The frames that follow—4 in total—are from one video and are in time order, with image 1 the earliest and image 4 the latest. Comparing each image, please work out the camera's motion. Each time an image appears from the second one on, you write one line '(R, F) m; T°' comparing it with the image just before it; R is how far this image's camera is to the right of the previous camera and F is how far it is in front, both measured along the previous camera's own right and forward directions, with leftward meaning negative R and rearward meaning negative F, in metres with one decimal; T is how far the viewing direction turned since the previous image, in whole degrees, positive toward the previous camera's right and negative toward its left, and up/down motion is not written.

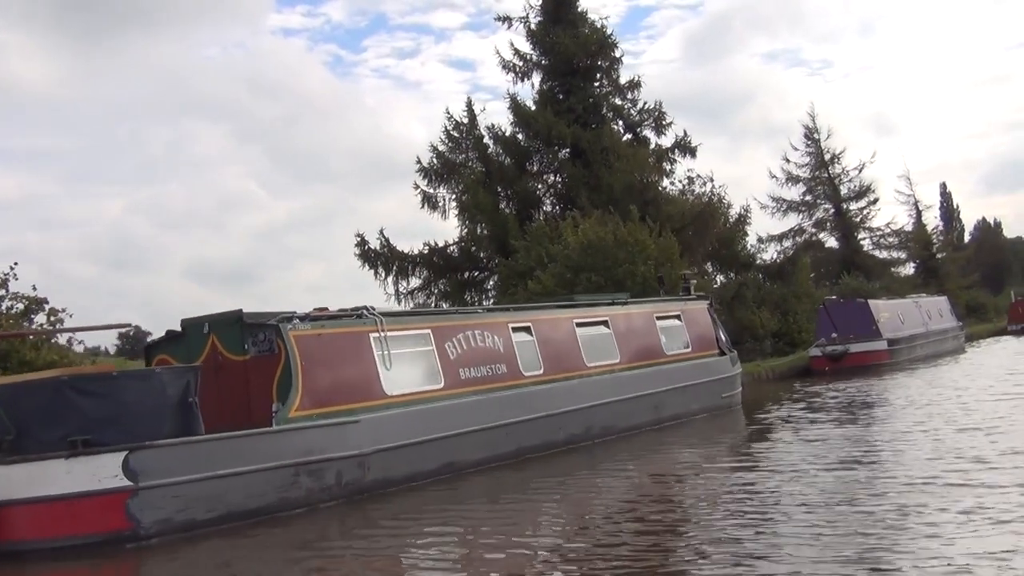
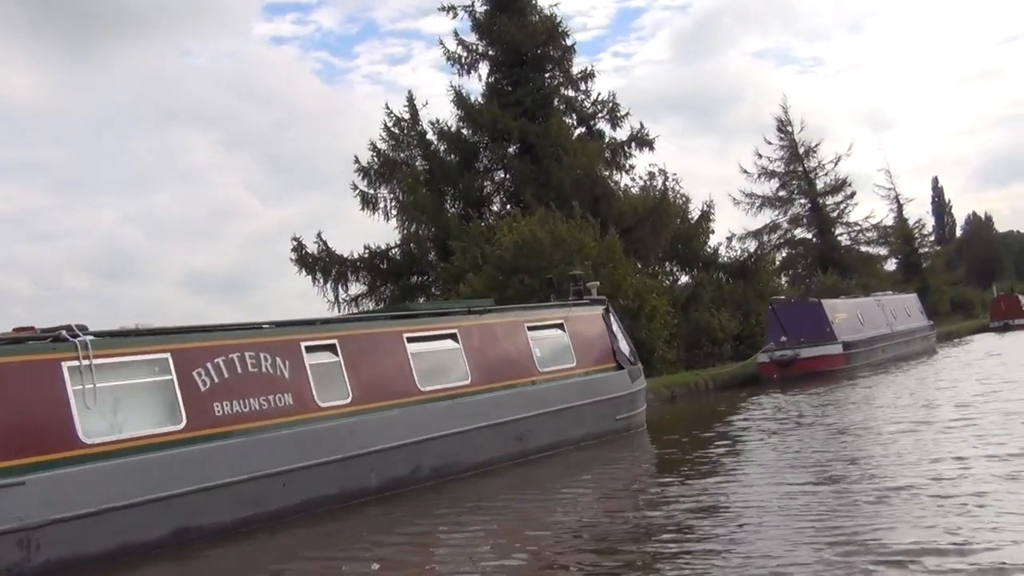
(+1.9, +2.8) m; 0°
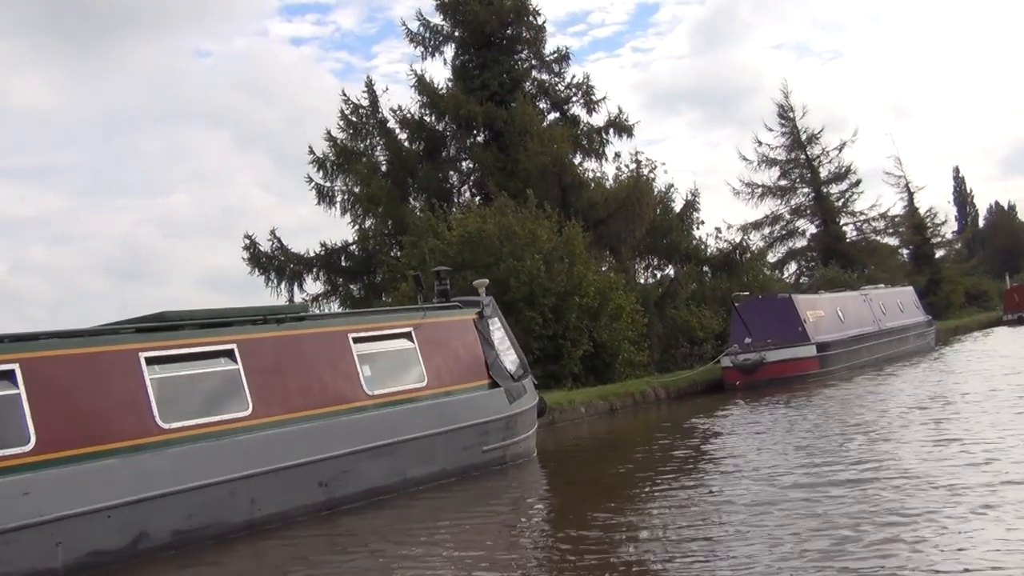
(+2.0, +3.1) m; -1°
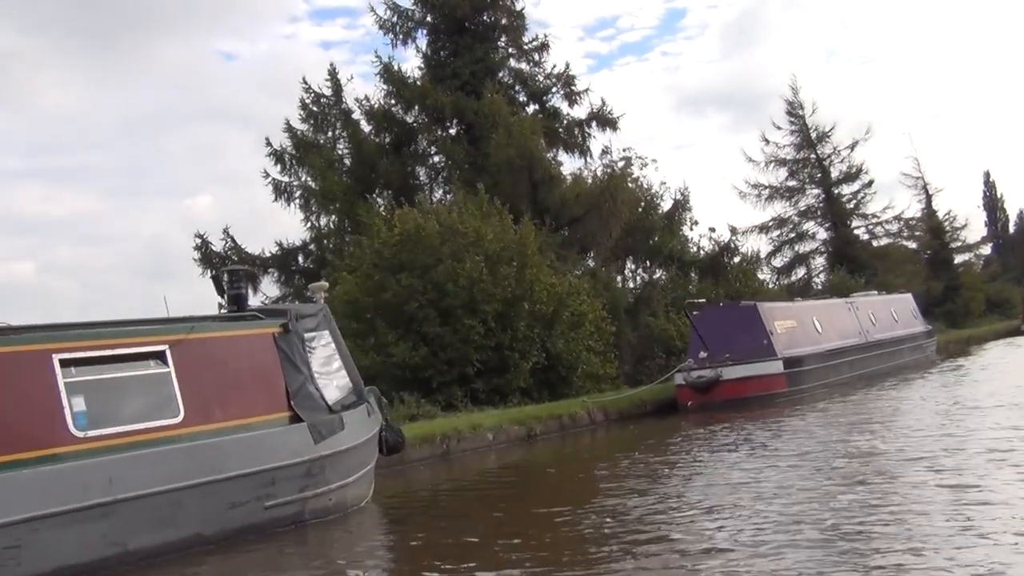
(+1.9, +3.0) m; -1°
